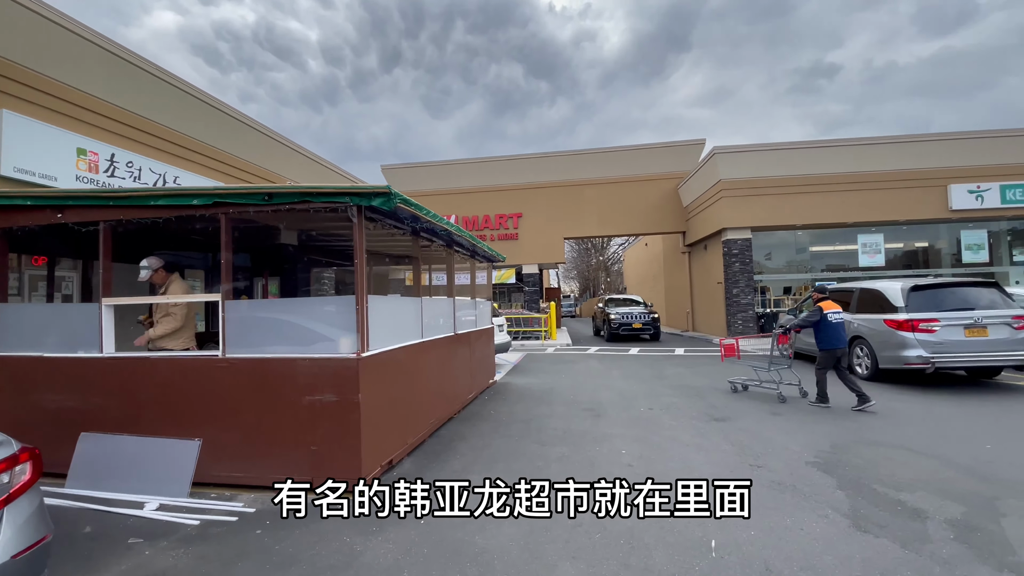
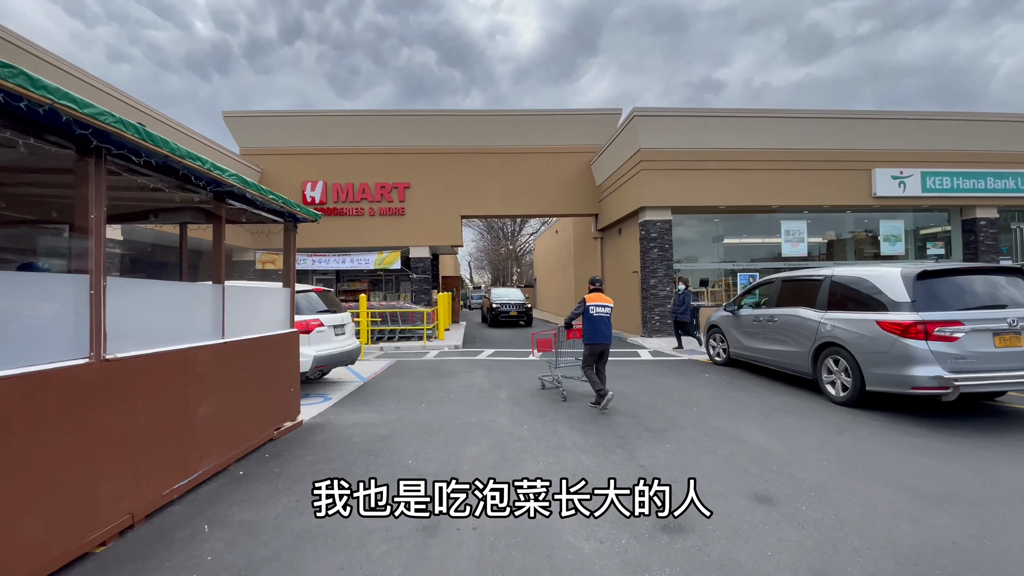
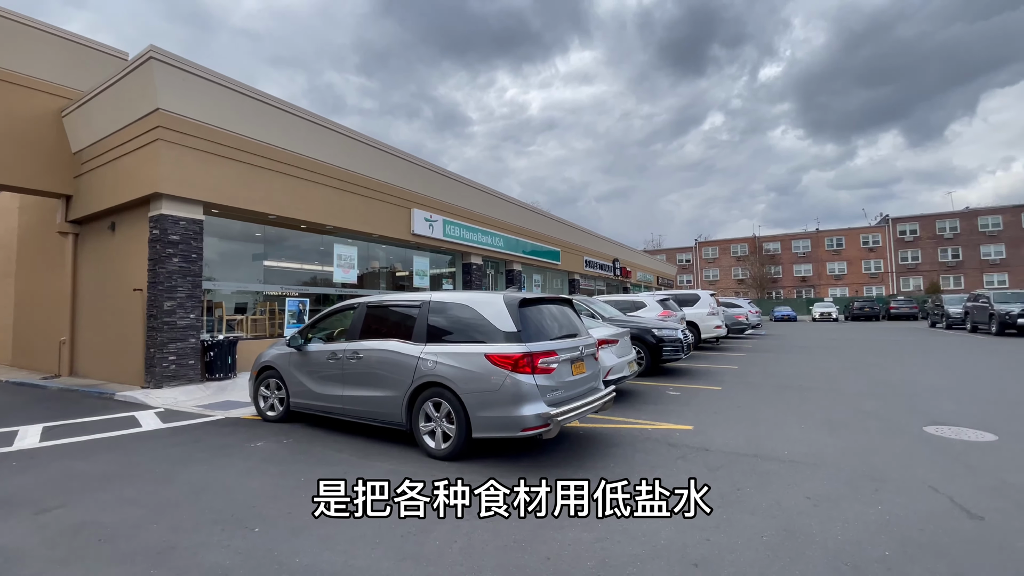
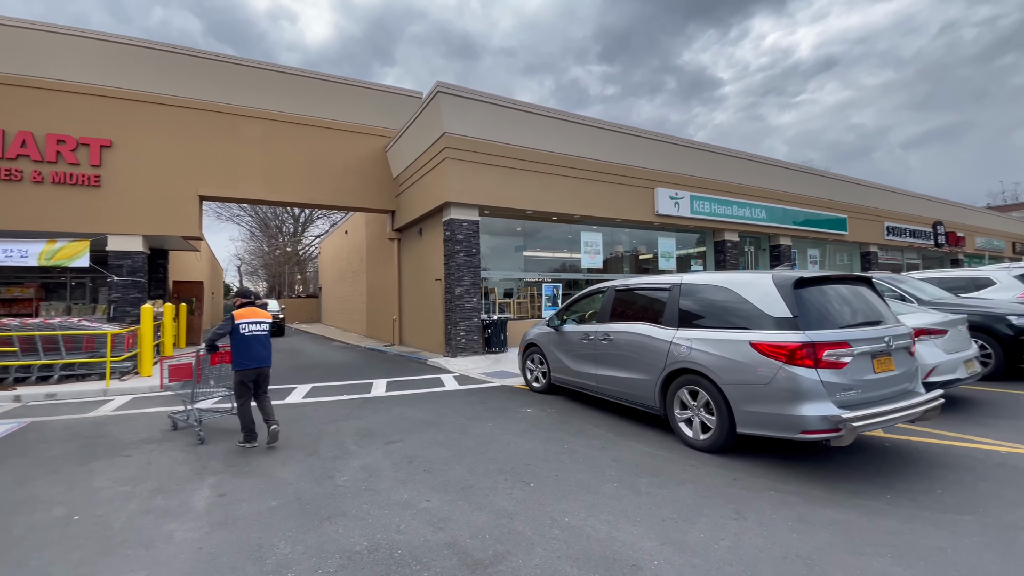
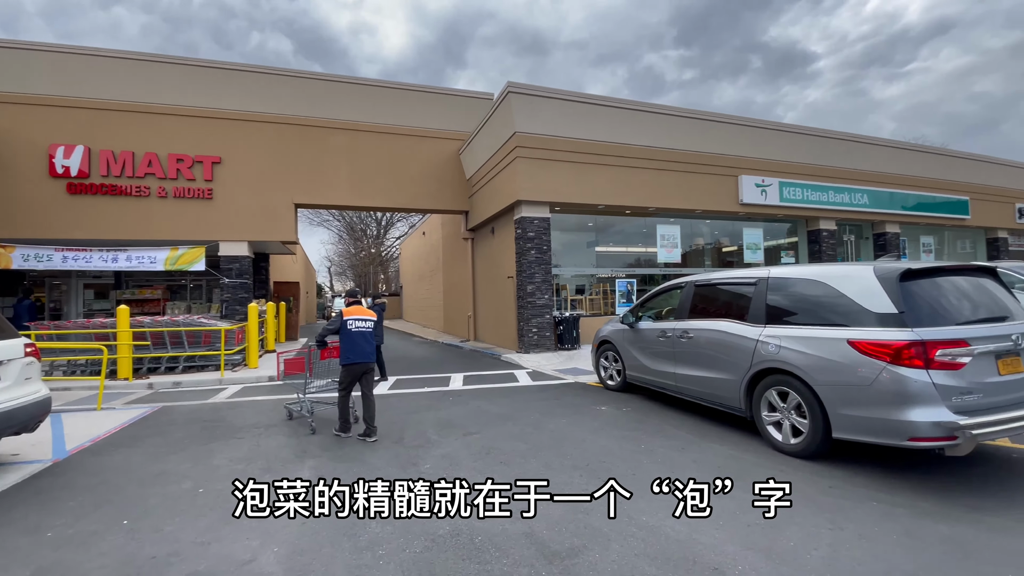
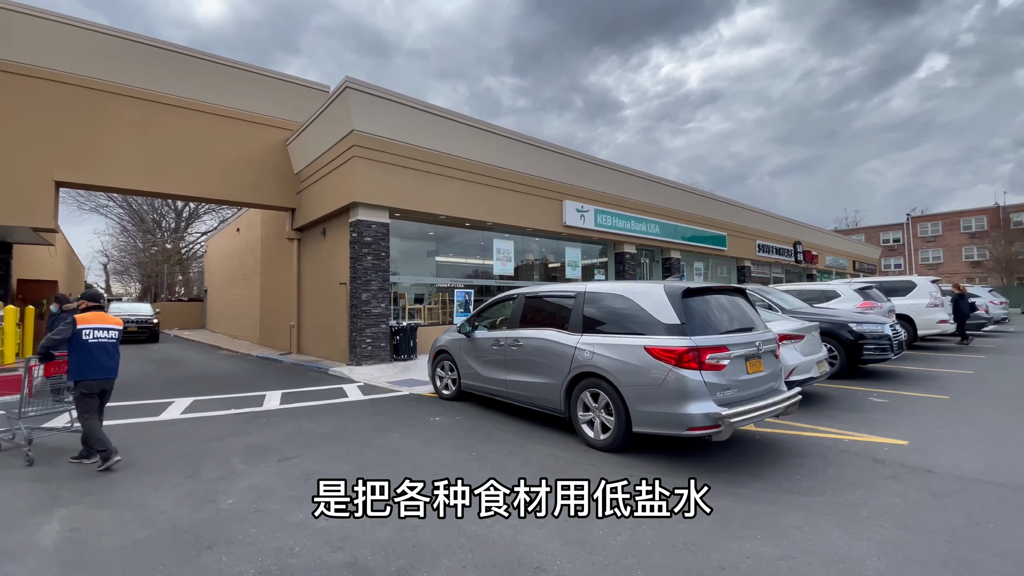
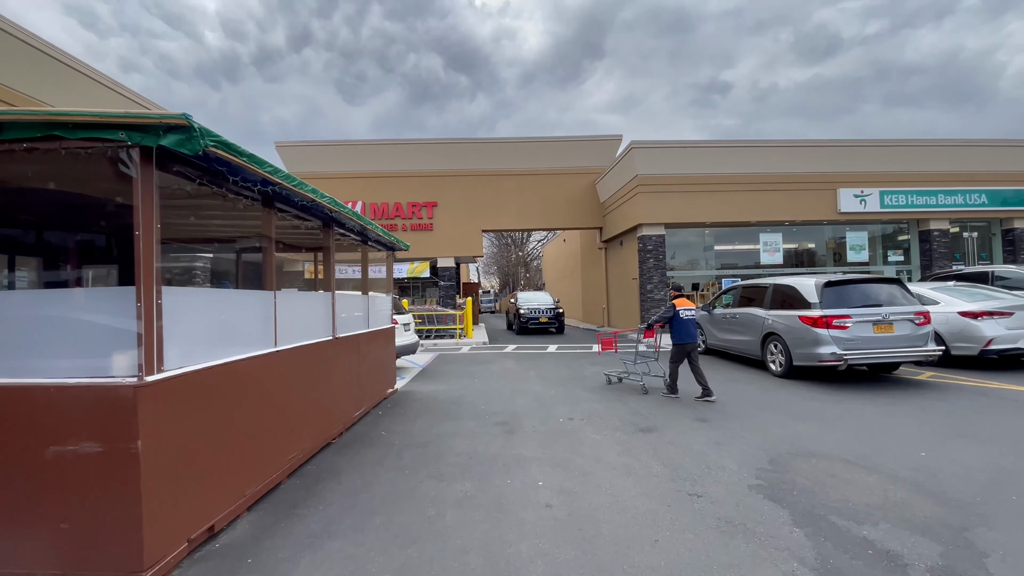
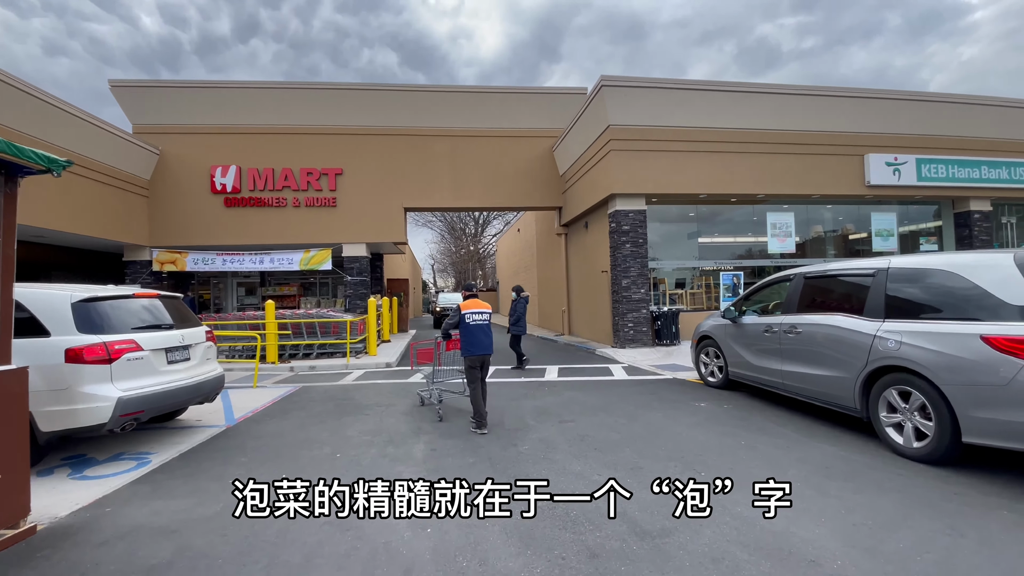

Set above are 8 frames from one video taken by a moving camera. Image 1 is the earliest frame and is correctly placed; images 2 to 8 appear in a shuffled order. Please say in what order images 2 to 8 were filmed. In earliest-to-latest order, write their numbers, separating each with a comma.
7, 2, 8, 5, 4, 6, 3
